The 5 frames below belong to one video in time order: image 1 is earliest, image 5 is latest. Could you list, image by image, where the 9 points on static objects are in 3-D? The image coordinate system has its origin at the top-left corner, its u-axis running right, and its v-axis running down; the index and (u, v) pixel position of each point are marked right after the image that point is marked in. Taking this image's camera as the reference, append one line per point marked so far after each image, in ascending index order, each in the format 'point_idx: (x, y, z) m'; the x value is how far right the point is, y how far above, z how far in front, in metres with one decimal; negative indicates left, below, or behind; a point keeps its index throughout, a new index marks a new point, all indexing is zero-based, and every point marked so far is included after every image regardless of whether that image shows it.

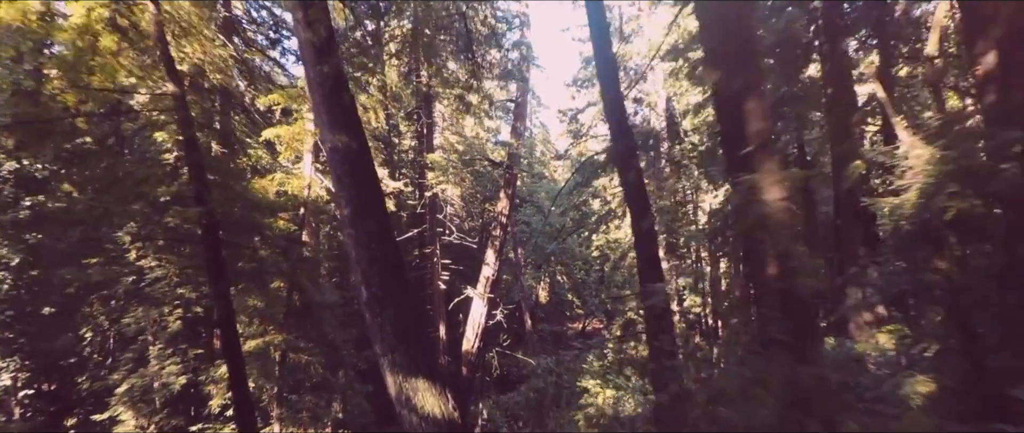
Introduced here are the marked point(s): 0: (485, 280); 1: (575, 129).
0: (-0.7, -1.7, +14.2) m
1: (+2.3, +3.2, +19.3) m
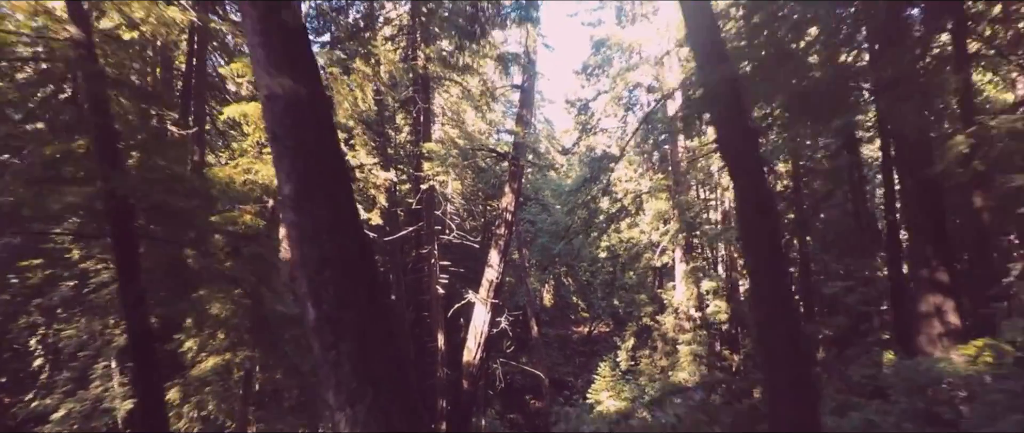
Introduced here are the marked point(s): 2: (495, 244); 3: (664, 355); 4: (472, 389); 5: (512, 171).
0: (-0.6, -1.7, +12.8) m
1: (+2.5, +3.3, +17.9) m
2: (-0.4, -0.7, +13.0) m
3: (+4.7, -4.2, +16.0) m
4: (-1.0, -4.1, +12.4) m
5: (0.0, +1.2, +13.3) m
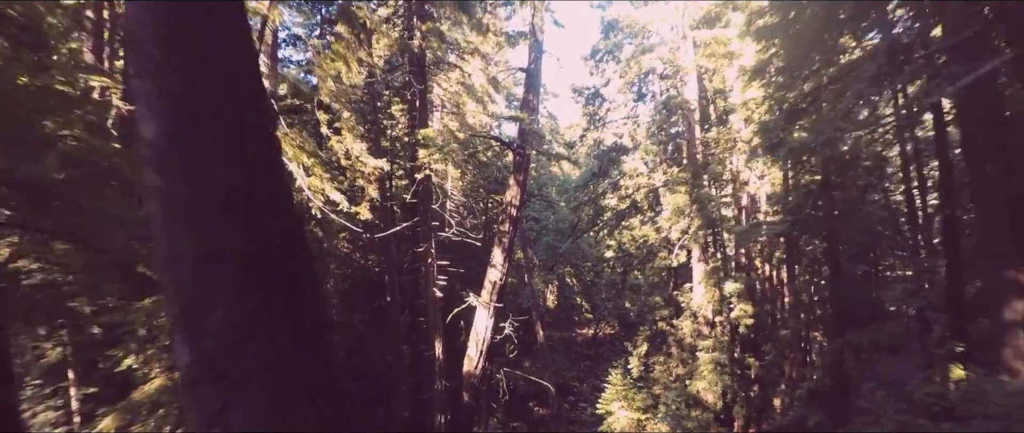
0: (-0.5, -1.5, +11.6) m
1: (+2.6, +3.4, +16.7) m
2: (-0.3, -0.6, +11.7) m
3: (+4.8, -4.1, +14.8) m
4: (-0.8, -4.0, +11.2) m
5: (+0.1, +1.3, +12.1) m
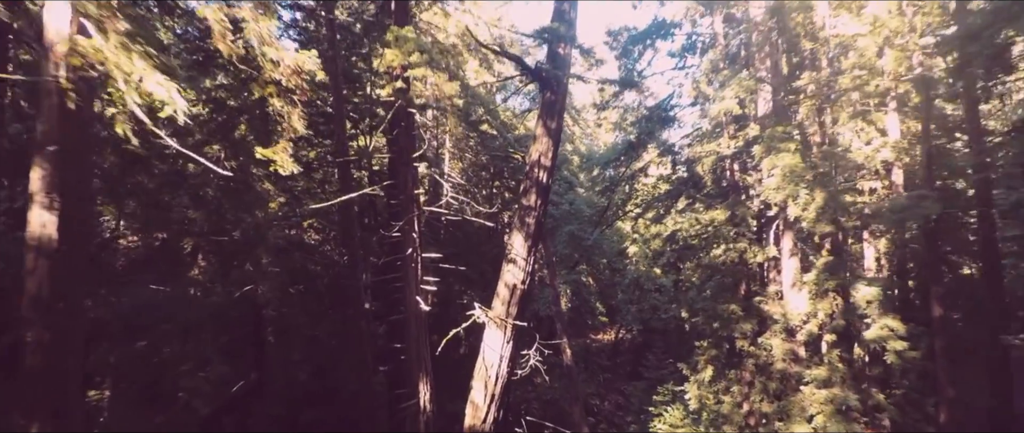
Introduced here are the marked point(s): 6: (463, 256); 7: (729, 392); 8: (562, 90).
0: (-0.1, -1.1, +7.4) m
1: (+3.0, +3.9, +12.5) m
2: (+0.1, -0.1, +7.5) m
3: (+5.2, -3.6, +10.6) m
4: (-0.4, -3.5, +7.0) m
5: (+0.5, +1.7, +7.8) m
6: (-1.5, -1.2, +15.3) m
7: (+4.8, -3.9, +11.5) m
8: (+0.8, +1.9, +7.8) m
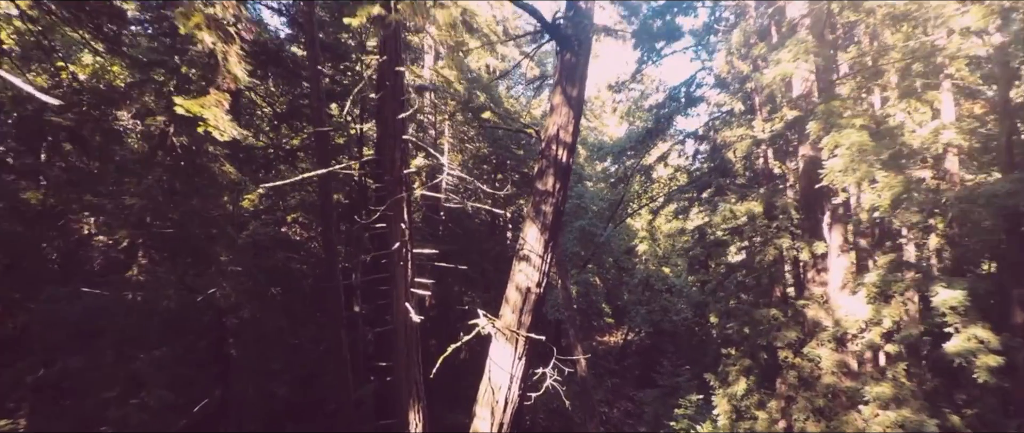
0: (+0.1, -0.9, +6.0) m
1: (+3.2, +4.1, +11.1) m
2: (+0.3, 0.0, +6.1) m
3: (+5.3, -3.5, +9.3) m
4: (-0.3, -3.4, +5.6) m
5: (+0.6, +1.9, +6.4) m
6: (-1.3, -1.0, +13.9) m
7: (+4.9, -3.7, +10.1) m
8: (+0.9, +2.0, +6.4) m
